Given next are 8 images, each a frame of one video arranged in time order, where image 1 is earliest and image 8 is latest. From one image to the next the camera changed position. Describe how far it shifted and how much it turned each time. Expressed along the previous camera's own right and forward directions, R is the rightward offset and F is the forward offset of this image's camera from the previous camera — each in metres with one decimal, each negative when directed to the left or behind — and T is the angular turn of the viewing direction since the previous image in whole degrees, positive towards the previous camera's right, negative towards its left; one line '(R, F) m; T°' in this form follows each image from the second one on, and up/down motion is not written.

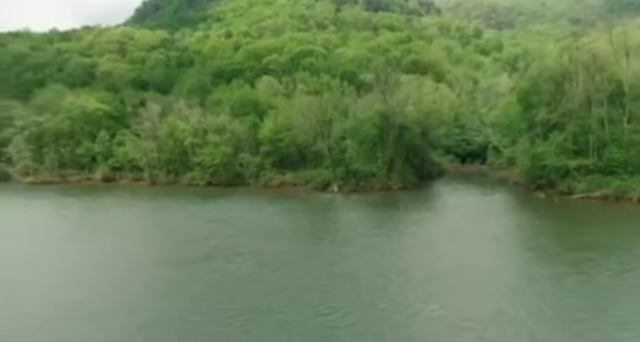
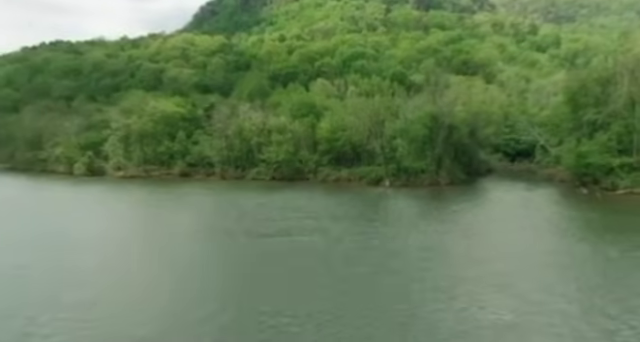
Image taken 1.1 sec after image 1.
(-0.5, -5.4) m; -5°
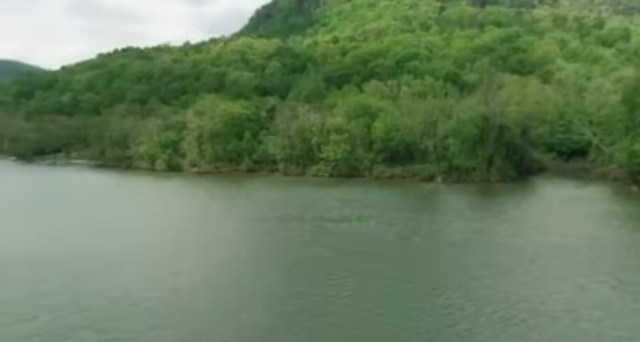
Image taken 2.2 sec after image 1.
(-0.4, -4.6) m; -6°
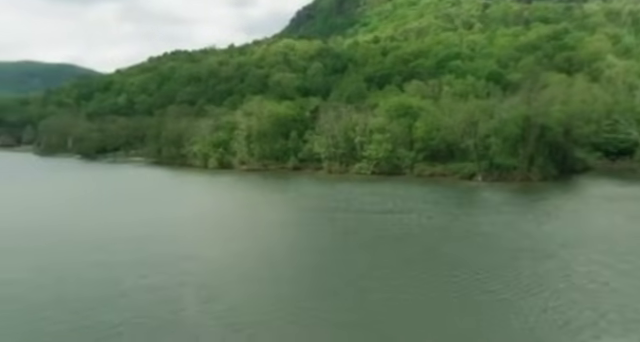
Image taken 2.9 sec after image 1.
(-0.4, -2.7) m; -4°
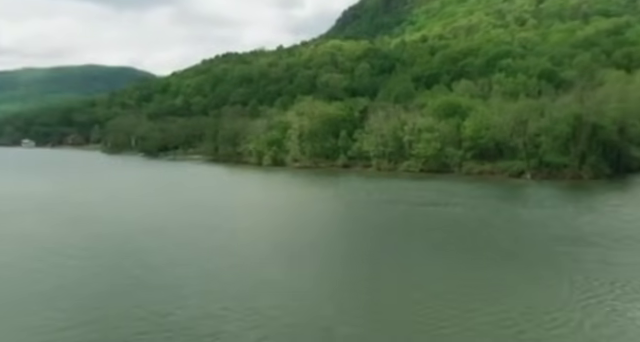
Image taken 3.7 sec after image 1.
(-0.4, -2.4) m; -5°
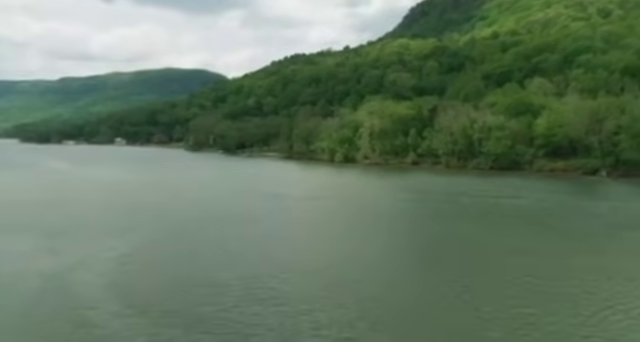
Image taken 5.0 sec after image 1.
(-0.5, -2.8) m; -7°
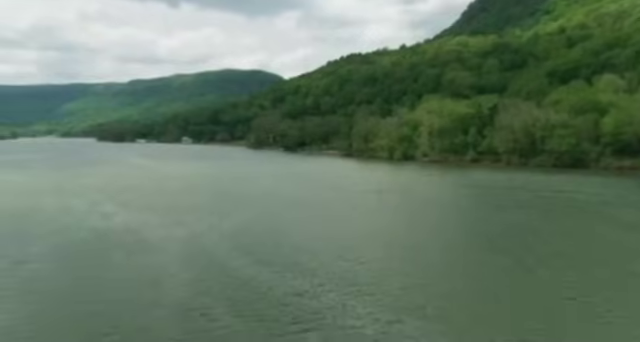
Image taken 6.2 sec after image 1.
(-0.4, -1.6) m; -6°
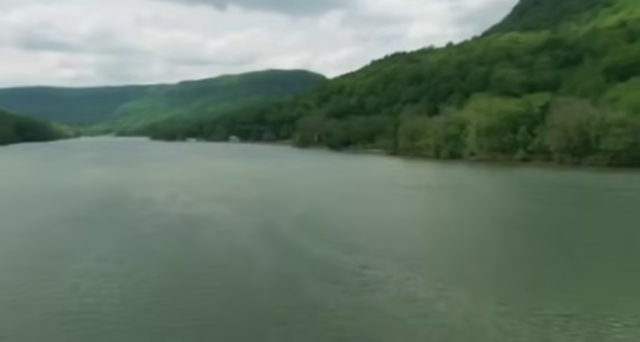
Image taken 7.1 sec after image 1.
(-0.1, -0.4) m; -5°
